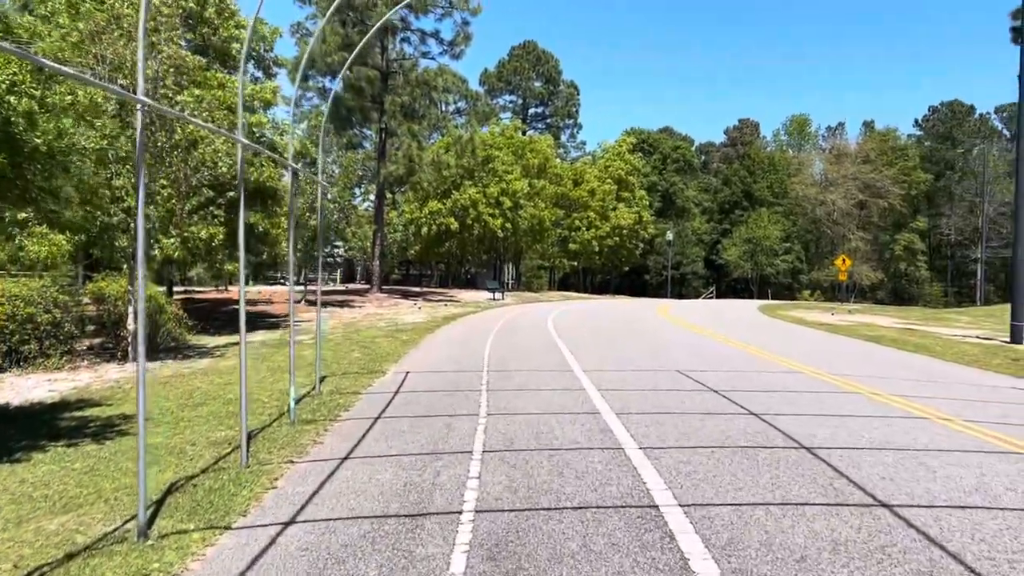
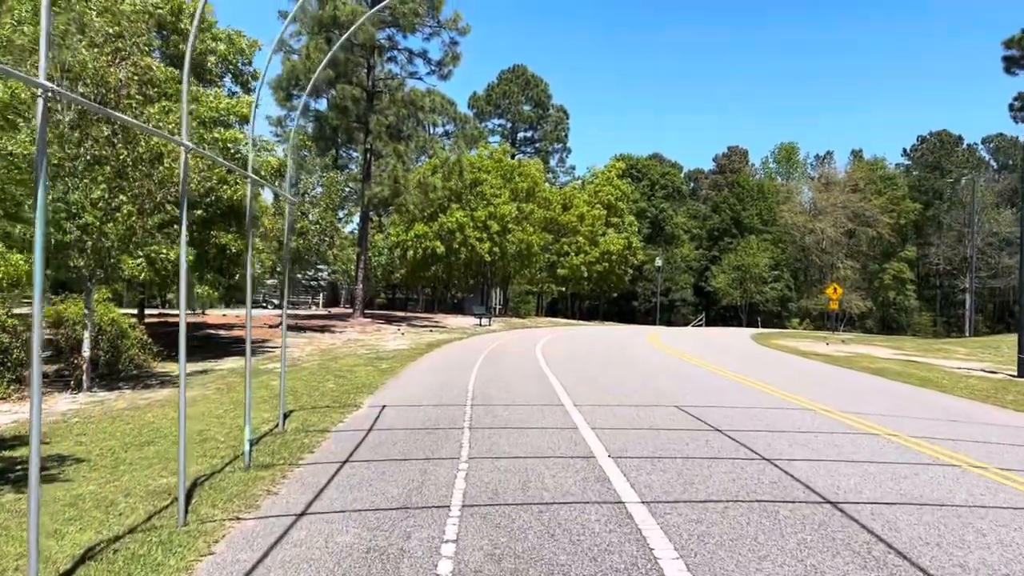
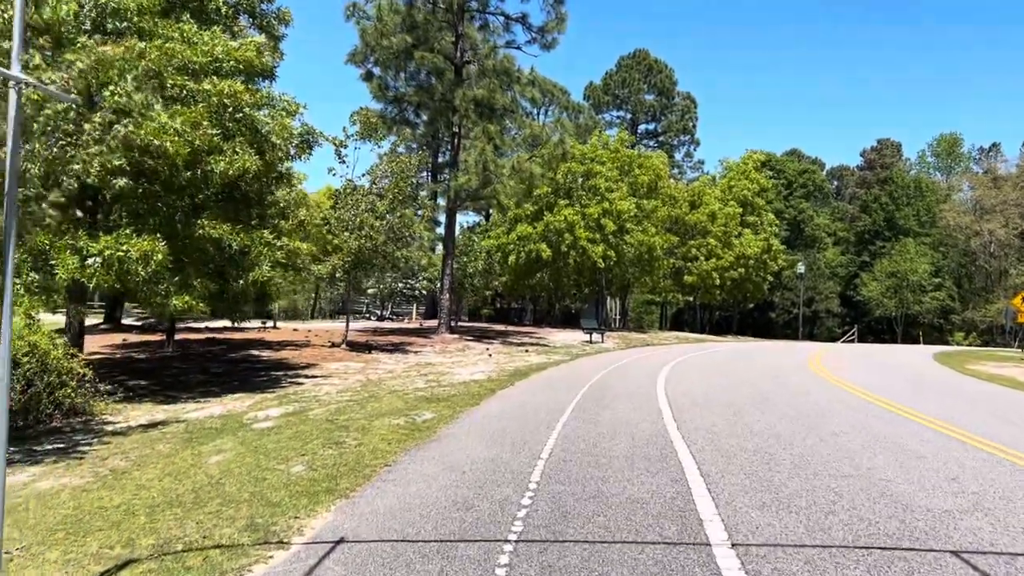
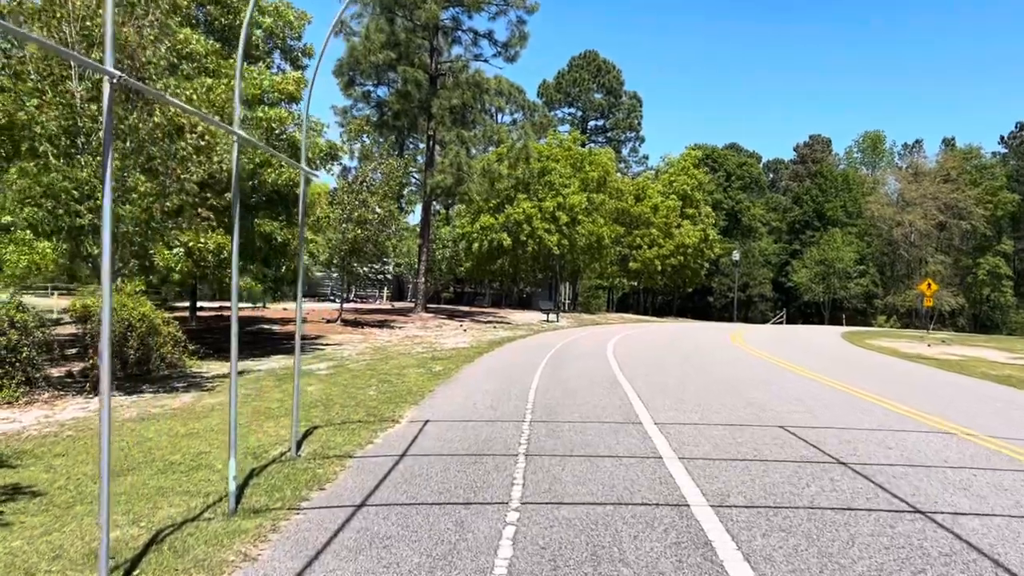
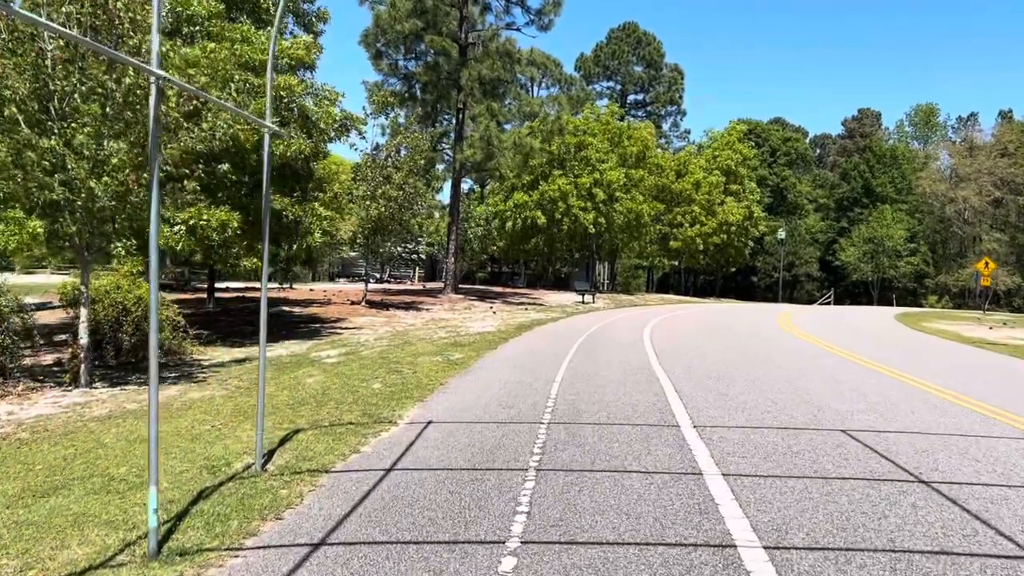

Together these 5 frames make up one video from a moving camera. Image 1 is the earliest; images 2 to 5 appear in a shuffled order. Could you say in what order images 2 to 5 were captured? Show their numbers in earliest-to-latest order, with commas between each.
2, 4, 5, 3
